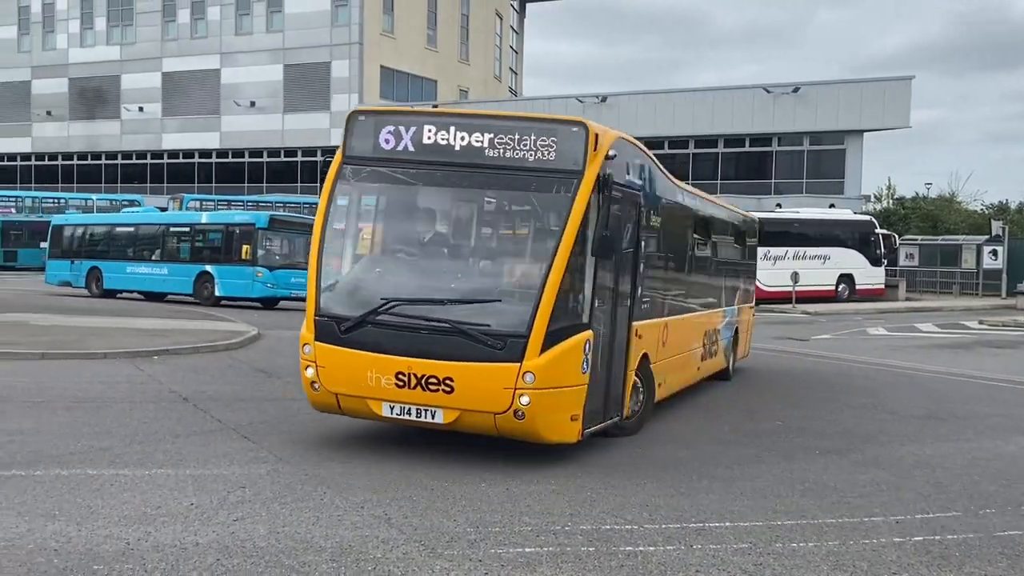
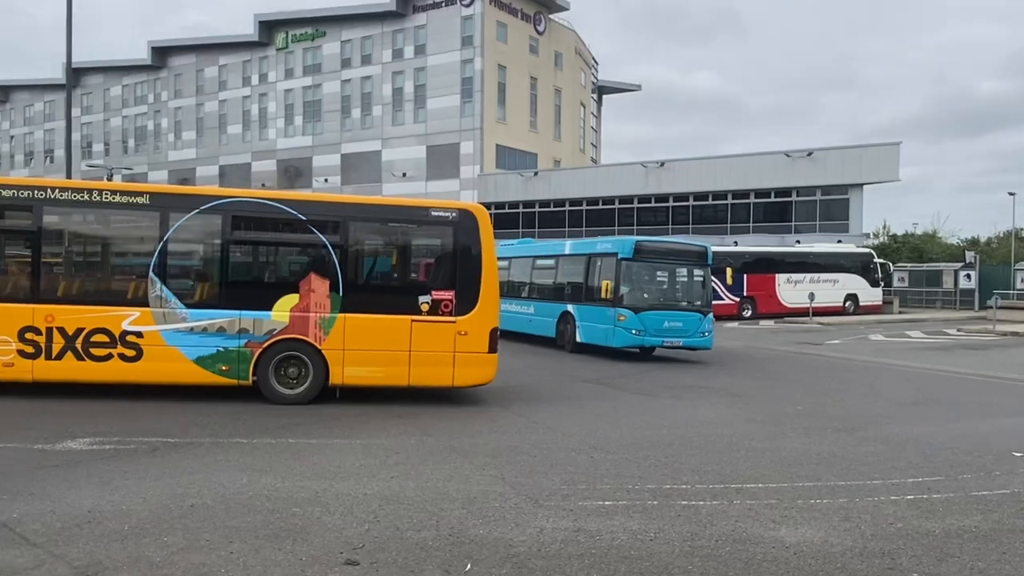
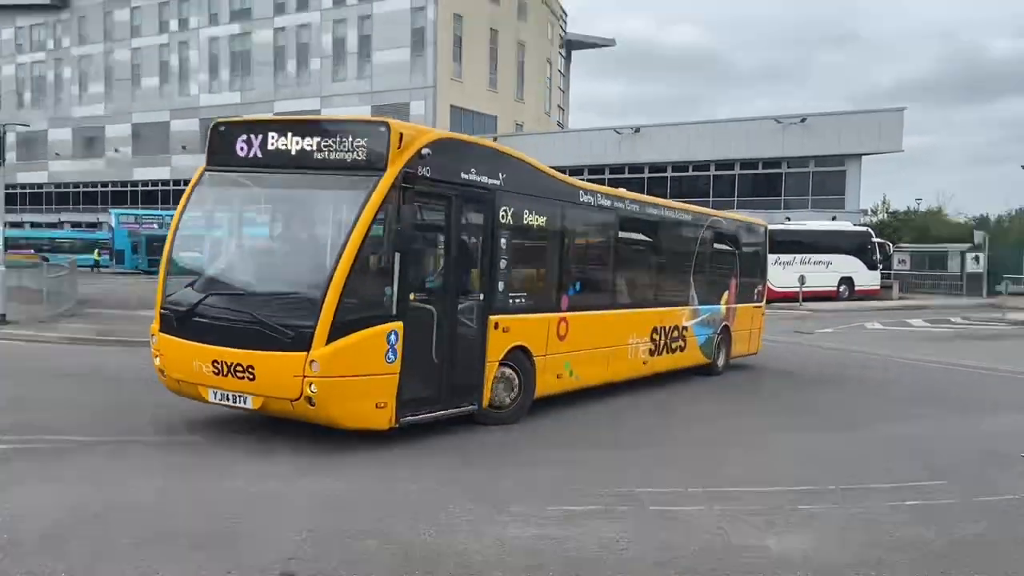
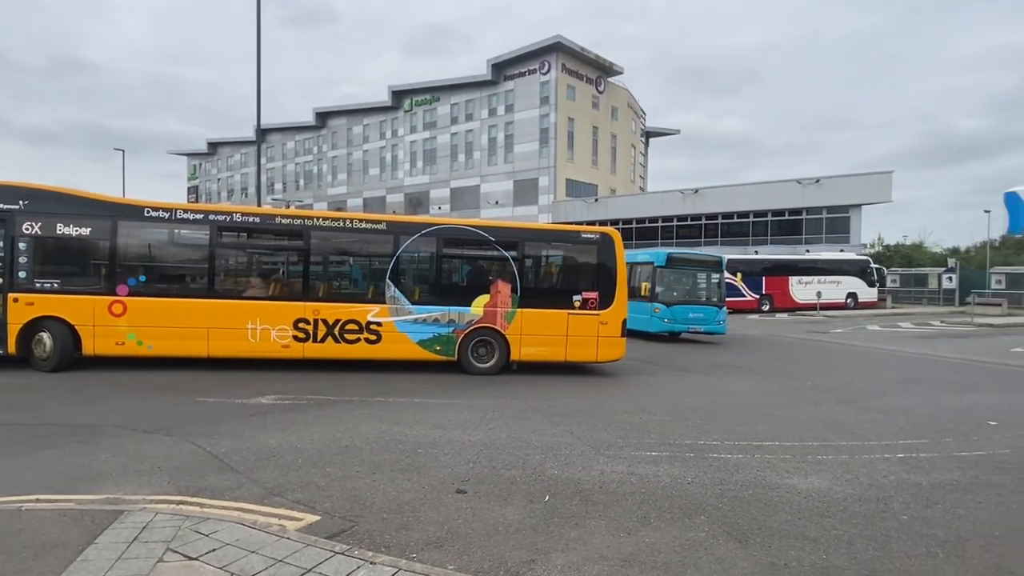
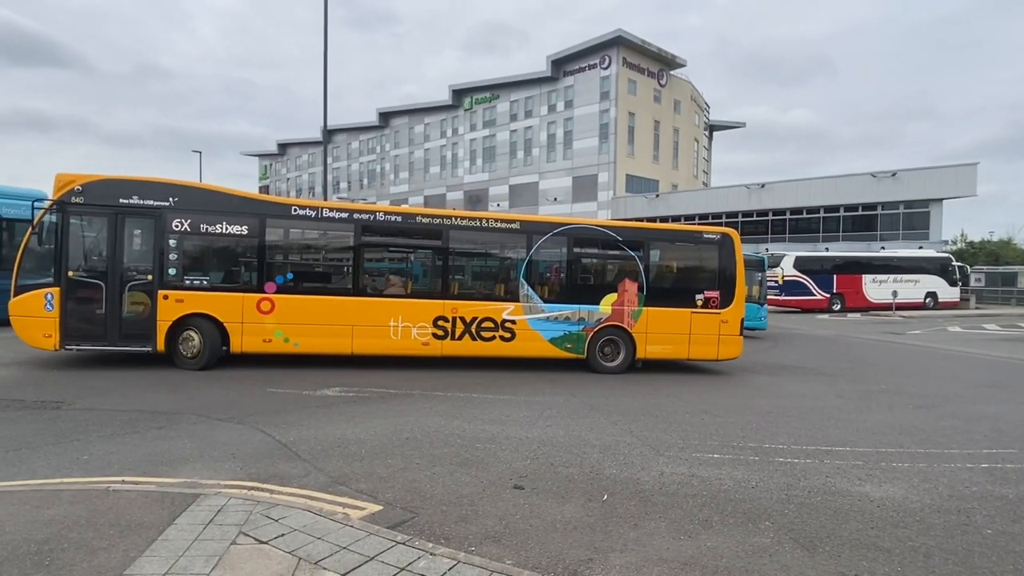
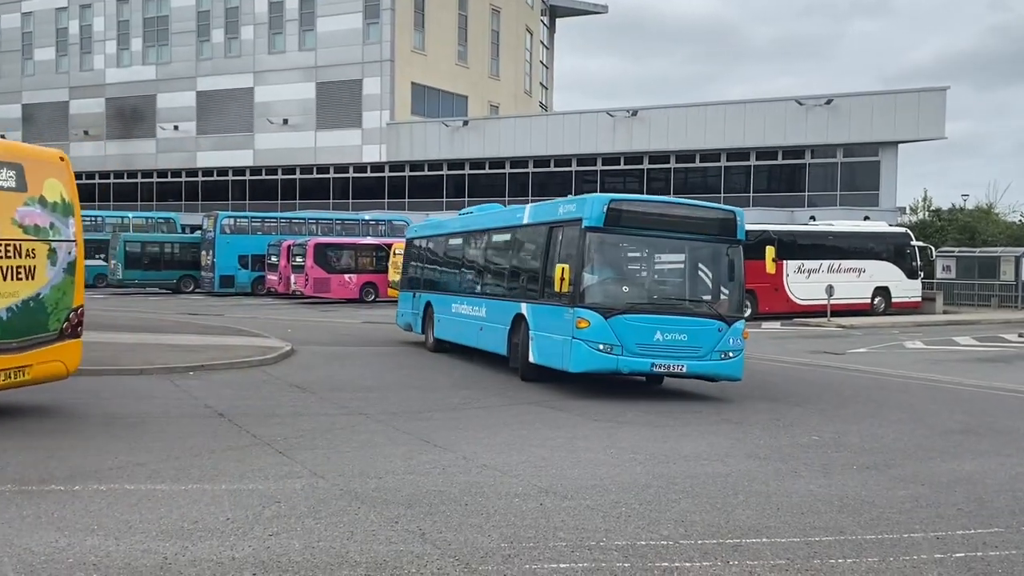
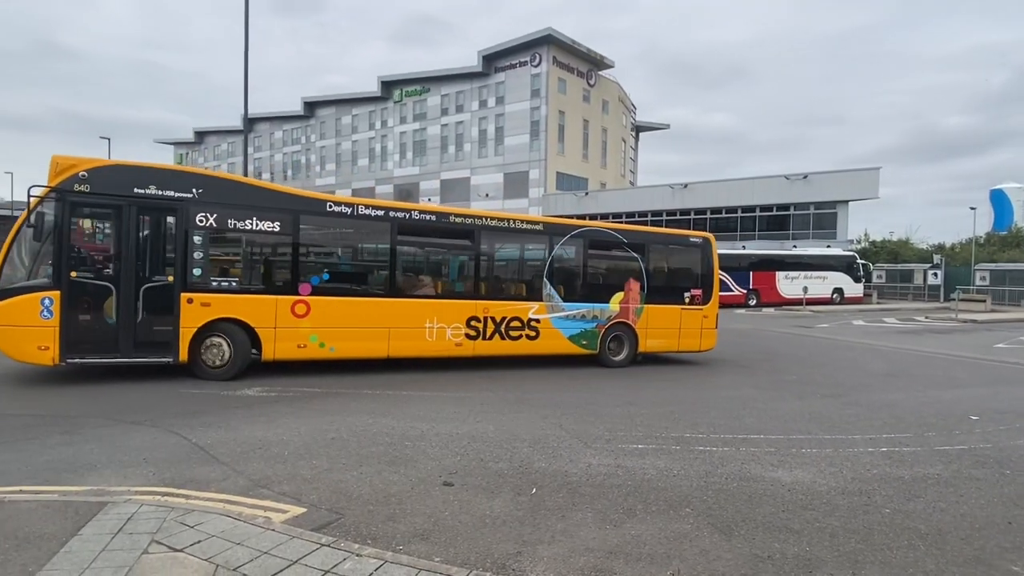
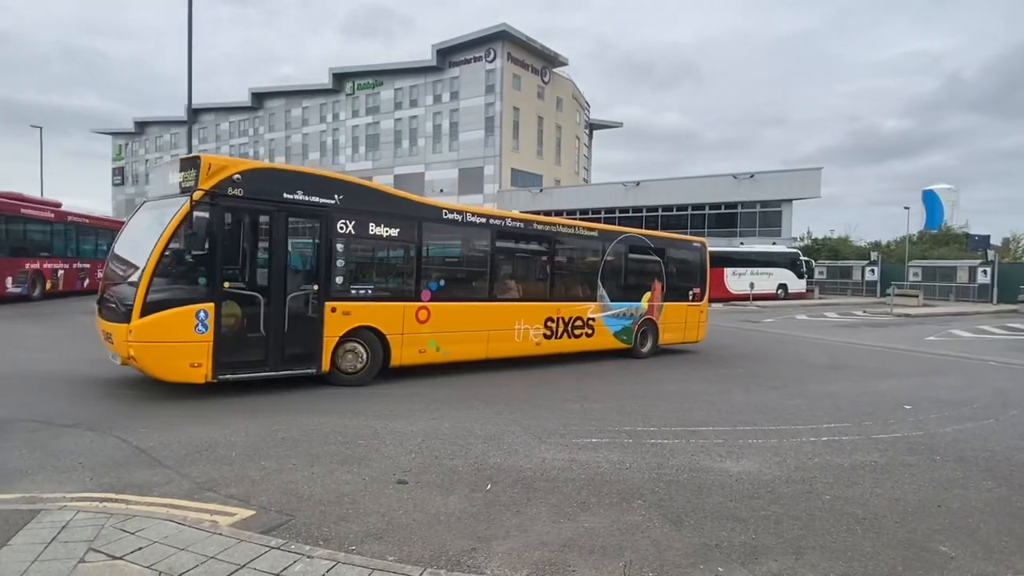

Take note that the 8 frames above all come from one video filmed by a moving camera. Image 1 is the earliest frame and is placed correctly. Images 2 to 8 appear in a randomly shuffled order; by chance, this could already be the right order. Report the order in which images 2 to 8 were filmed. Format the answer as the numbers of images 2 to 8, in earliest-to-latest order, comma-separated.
3, 8, 7, 5, 4, 2, 6
